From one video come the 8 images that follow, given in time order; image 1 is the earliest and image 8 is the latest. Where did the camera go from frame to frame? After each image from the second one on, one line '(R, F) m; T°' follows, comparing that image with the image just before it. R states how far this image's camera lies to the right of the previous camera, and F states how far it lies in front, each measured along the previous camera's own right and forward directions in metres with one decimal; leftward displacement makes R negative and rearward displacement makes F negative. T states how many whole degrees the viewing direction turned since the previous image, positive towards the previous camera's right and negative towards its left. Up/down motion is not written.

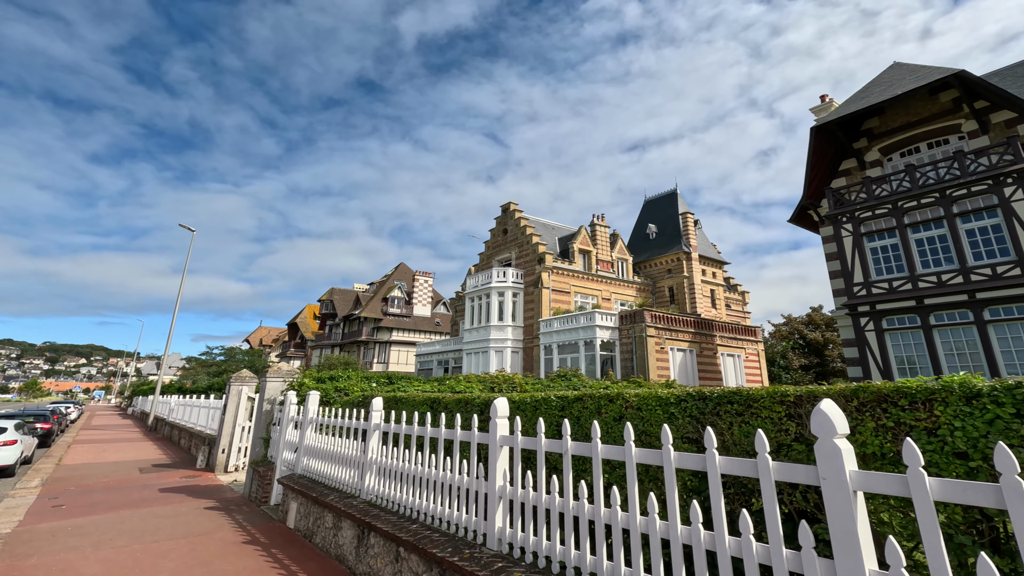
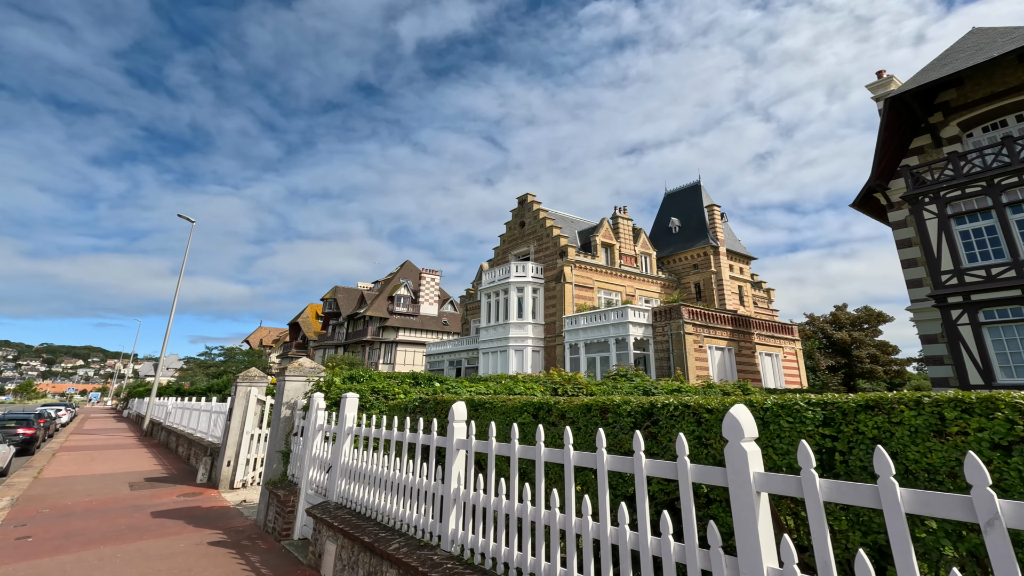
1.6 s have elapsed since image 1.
(-1.3, +1.8) m; 0°
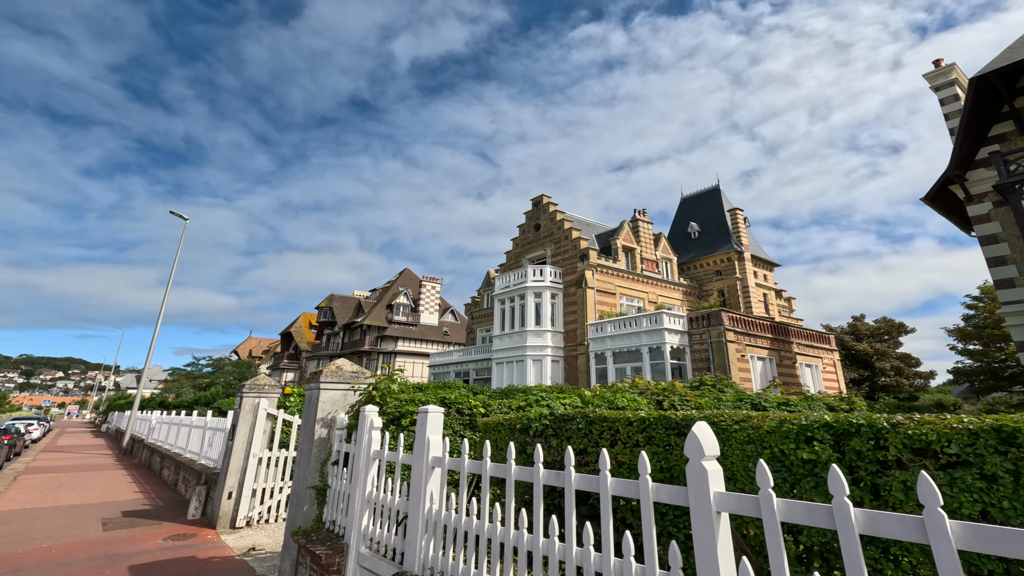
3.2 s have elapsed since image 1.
(-1.6, +2.0) m; +1°
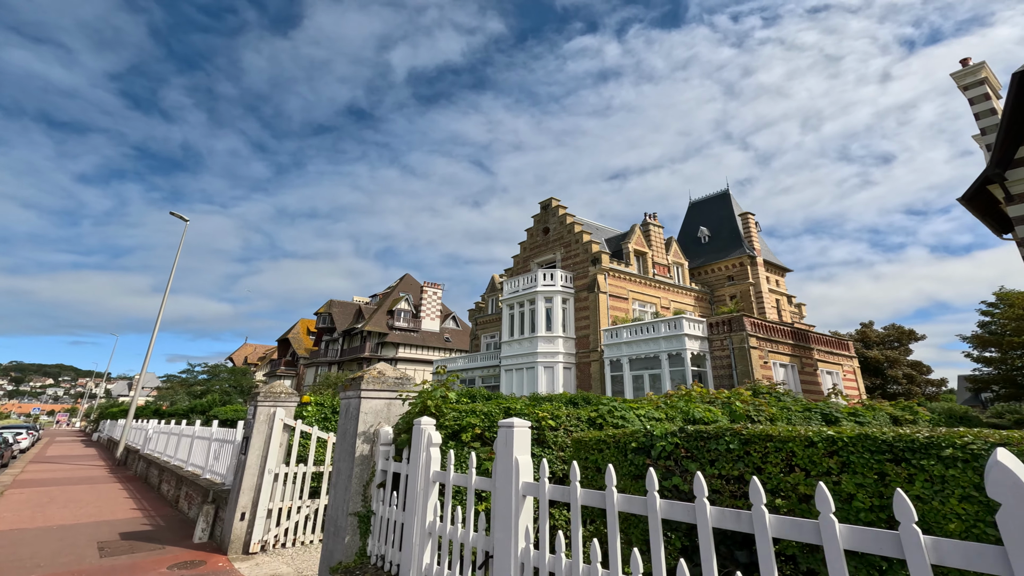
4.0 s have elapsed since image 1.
(-0.8, +0.8) m; +1°
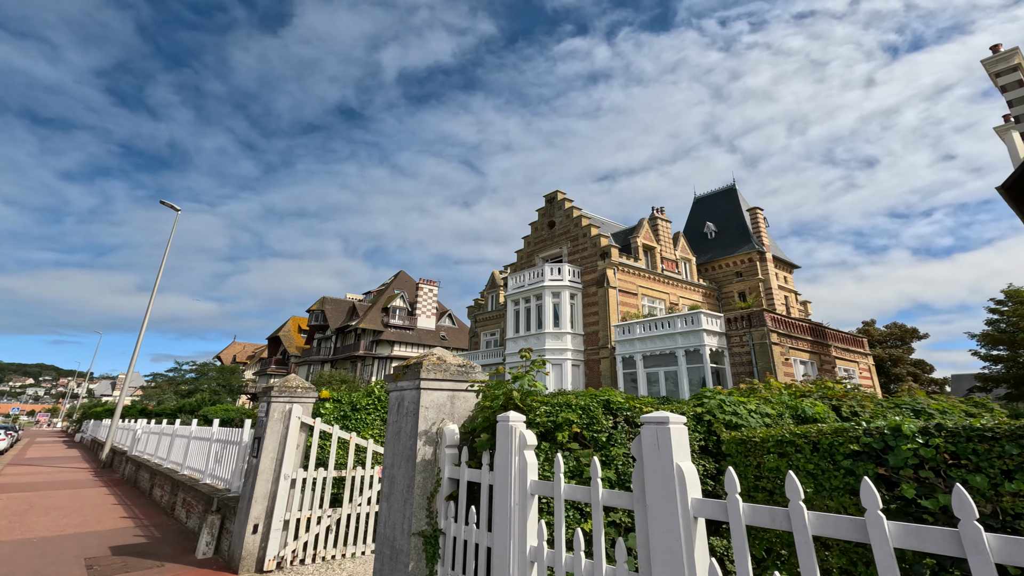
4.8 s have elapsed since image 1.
(-0.9, +0.9) m; +1°
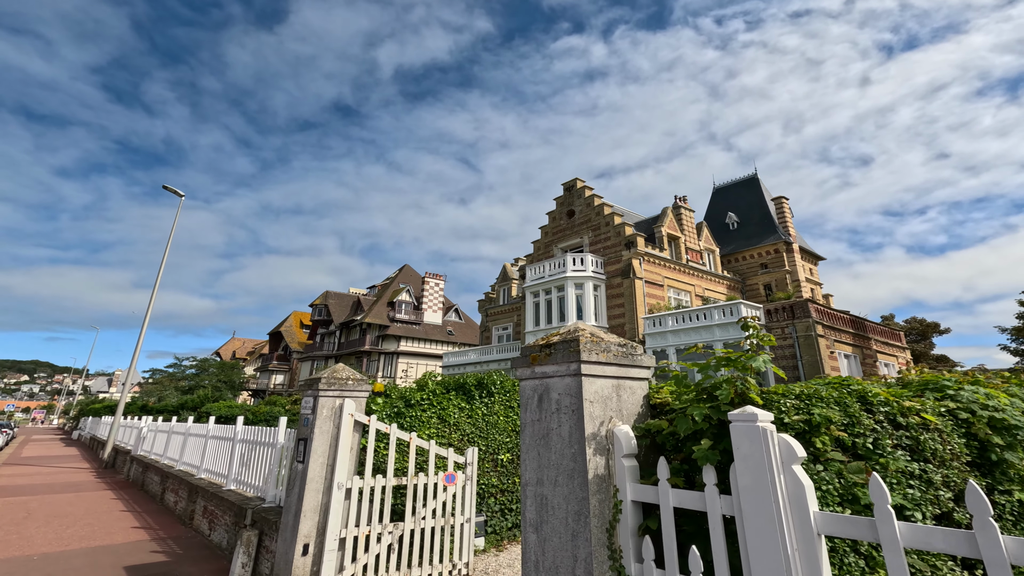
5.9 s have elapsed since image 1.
(-1.3, +1.1) m; 0°
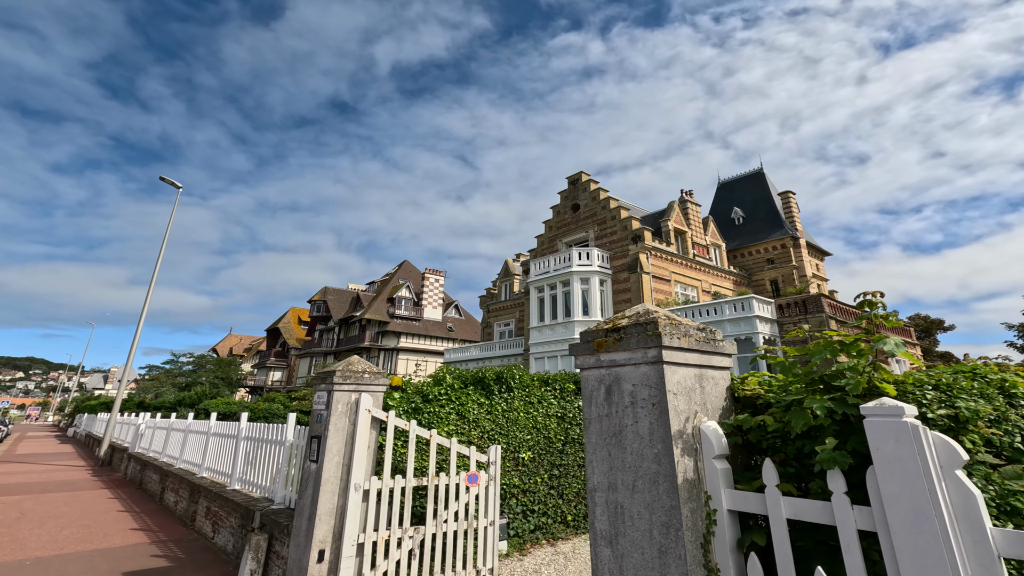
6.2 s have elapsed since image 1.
(-0.4, +0.4) m; 0°
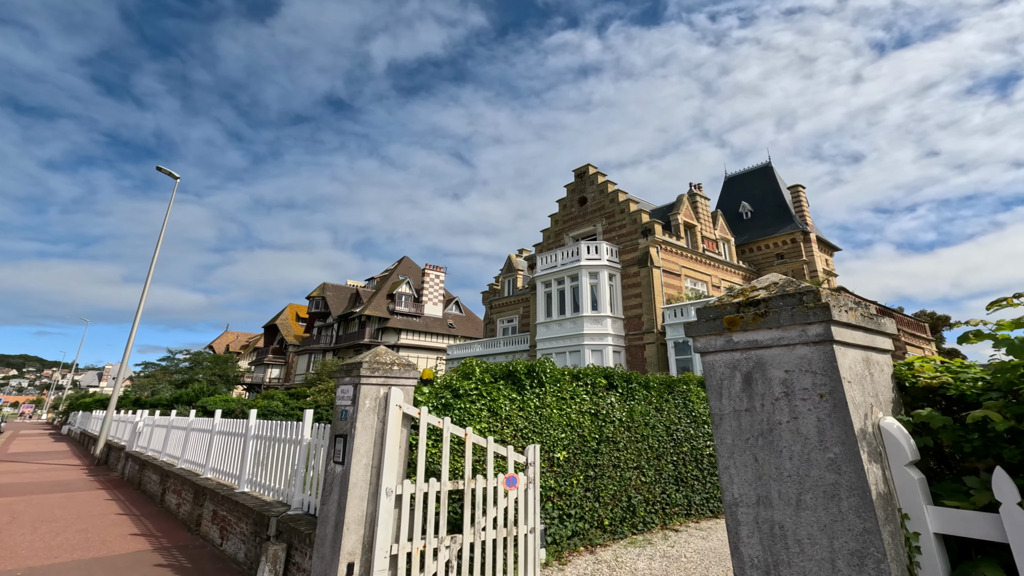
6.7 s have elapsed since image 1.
(-0.5, +0.6) m; 0°
